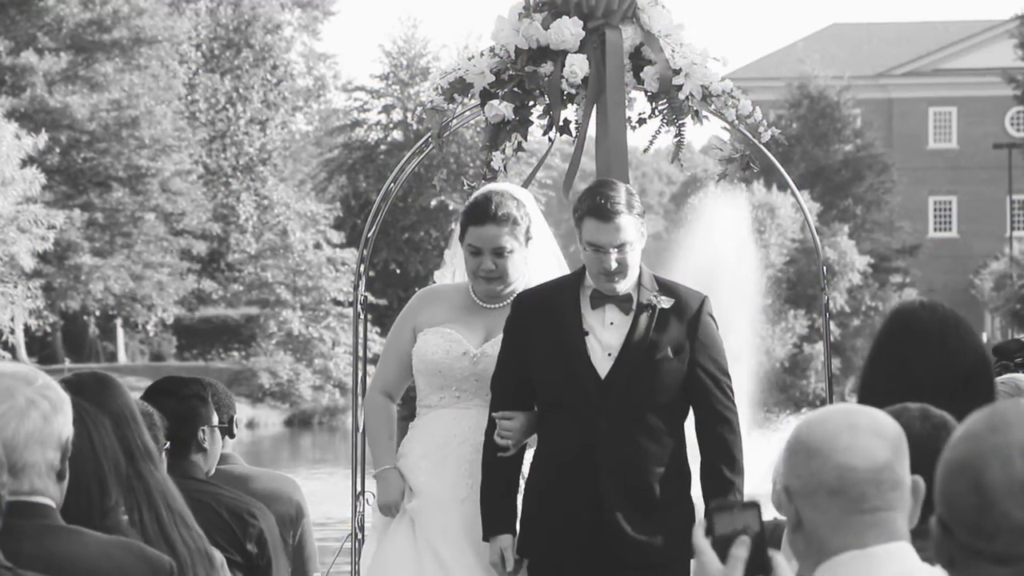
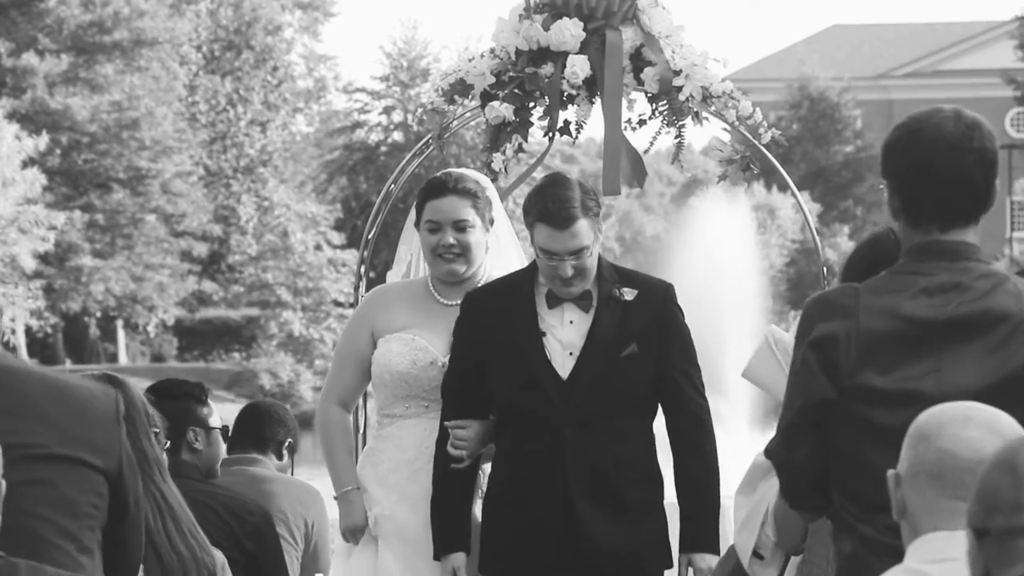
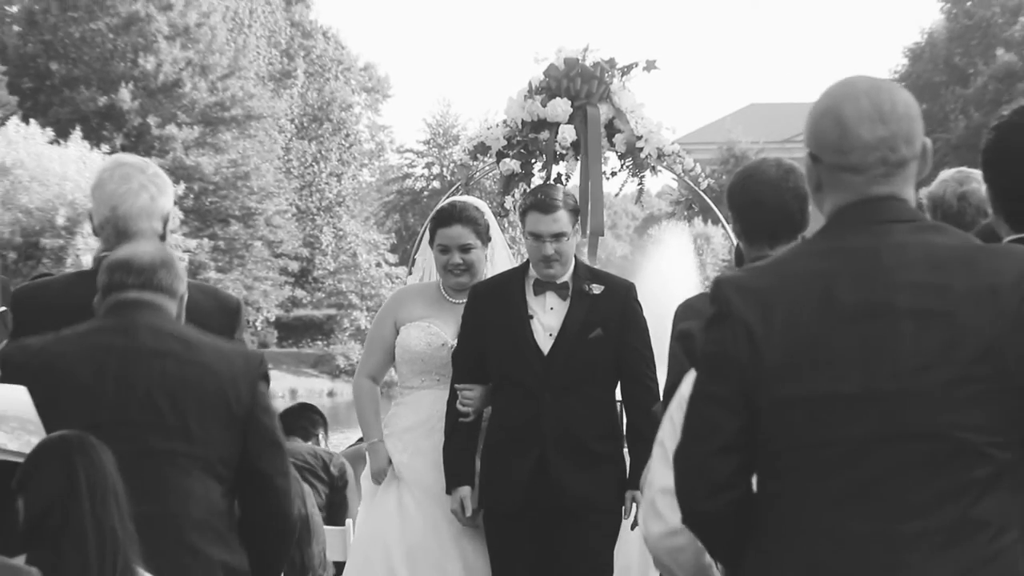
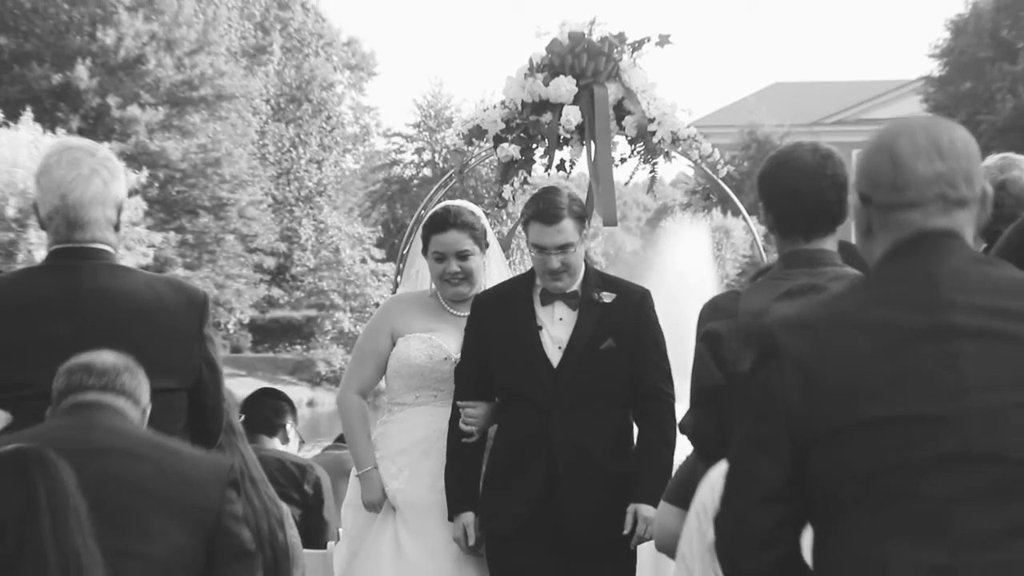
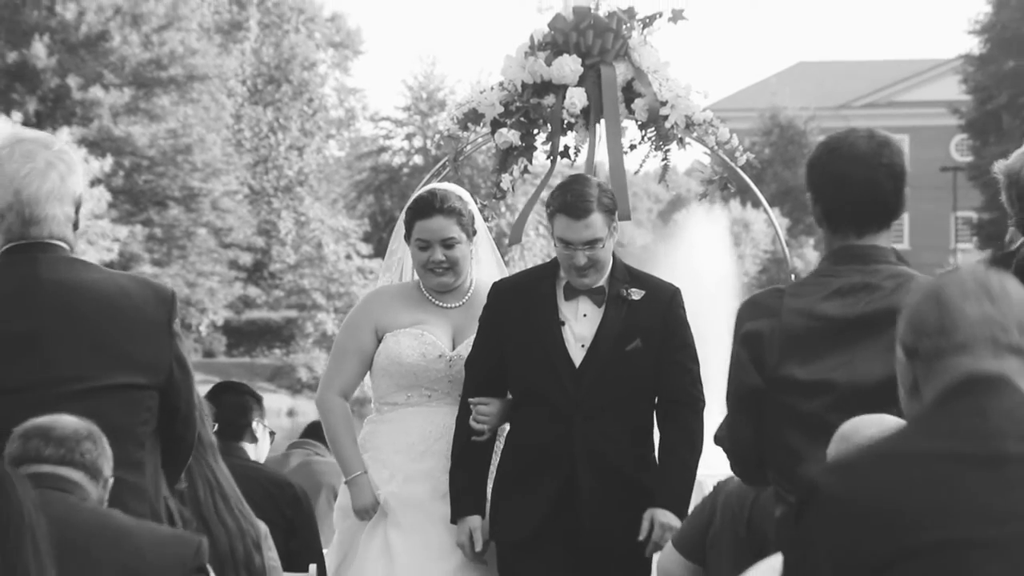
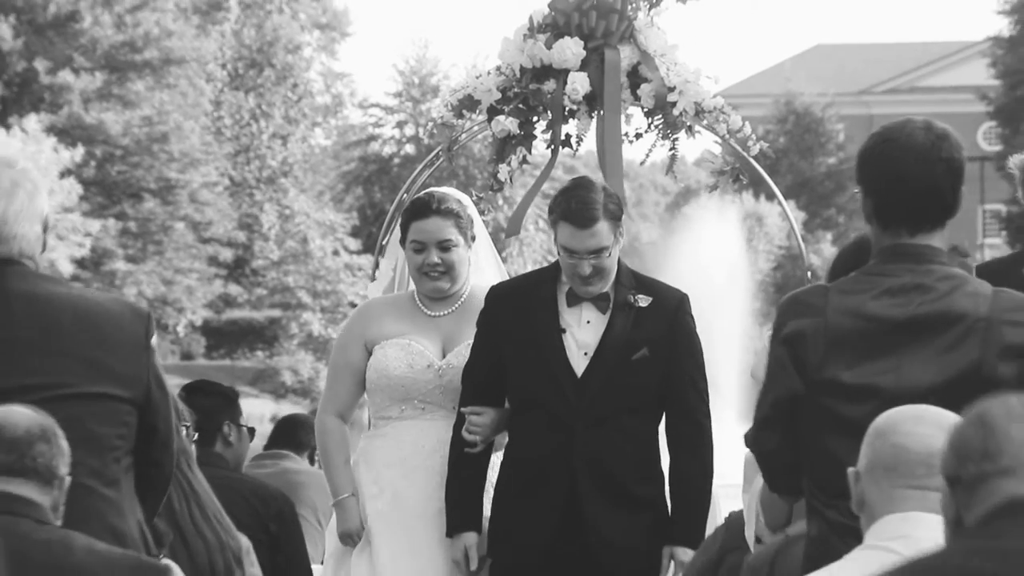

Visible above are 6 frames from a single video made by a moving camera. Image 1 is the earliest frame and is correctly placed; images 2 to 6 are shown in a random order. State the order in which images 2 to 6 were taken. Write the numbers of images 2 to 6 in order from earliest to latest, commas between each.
2, 6, 5, 4, 3
